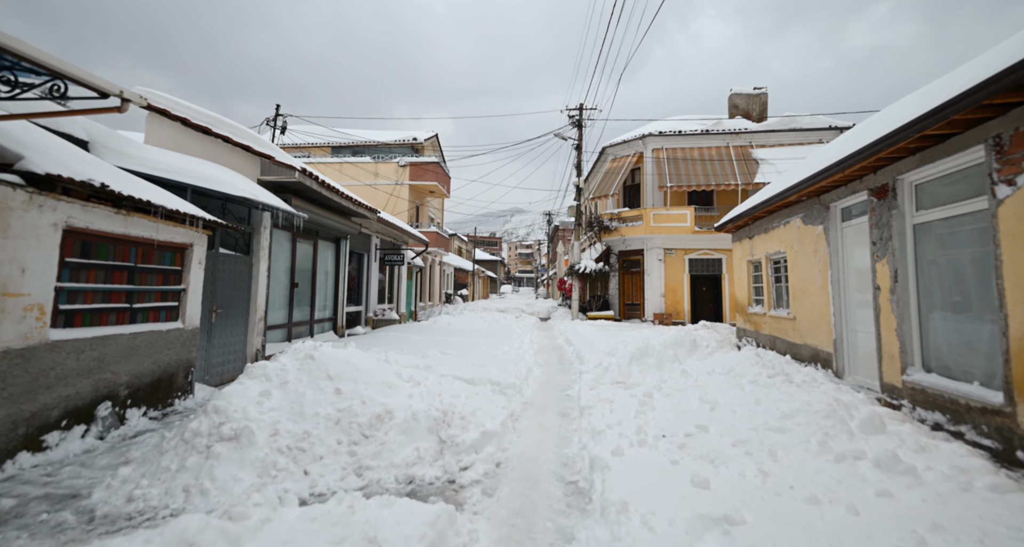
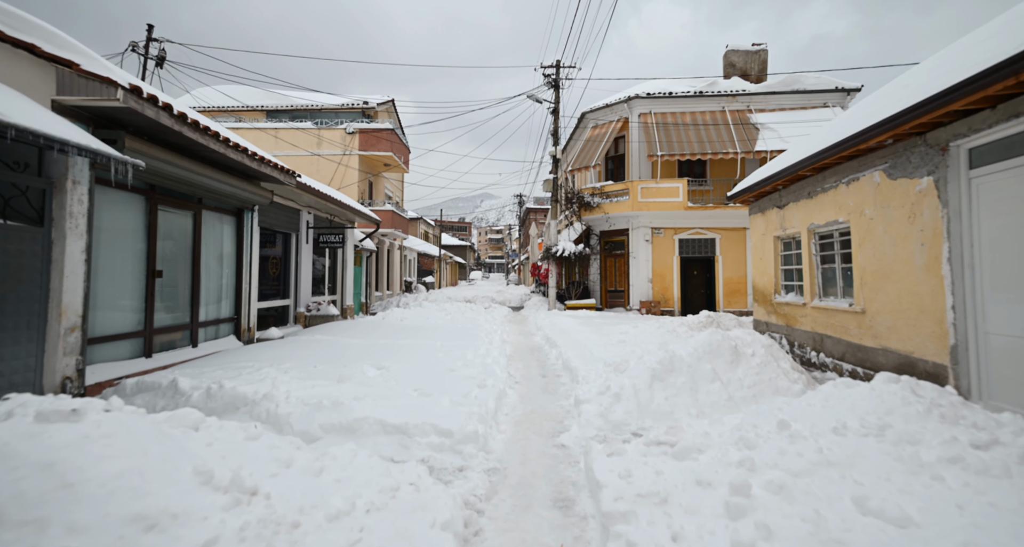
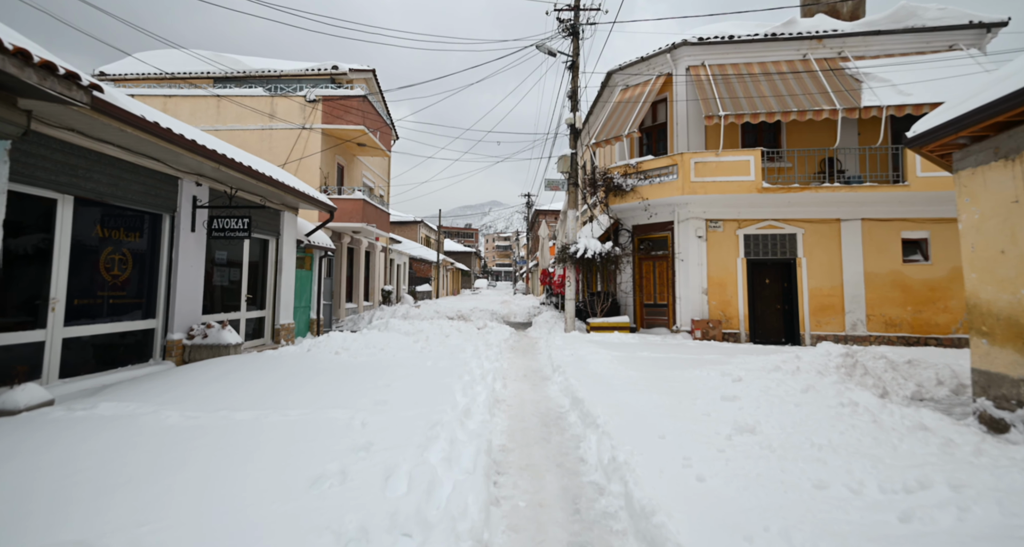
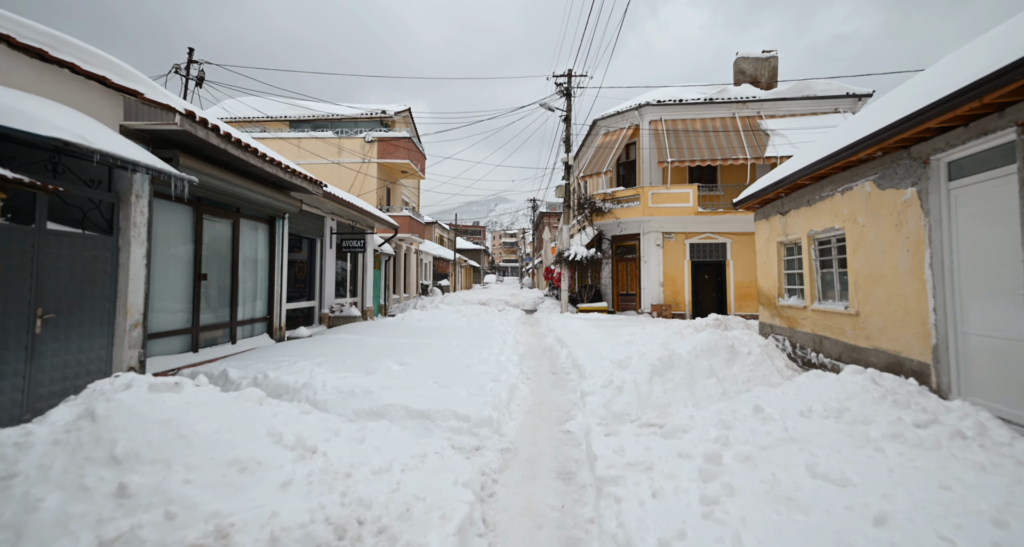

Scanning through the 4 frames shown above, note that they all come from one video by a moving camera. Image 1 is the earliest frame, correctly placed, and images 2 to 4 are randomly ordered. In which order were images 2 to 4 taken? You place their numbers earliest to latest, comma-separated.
4, 2, 3
